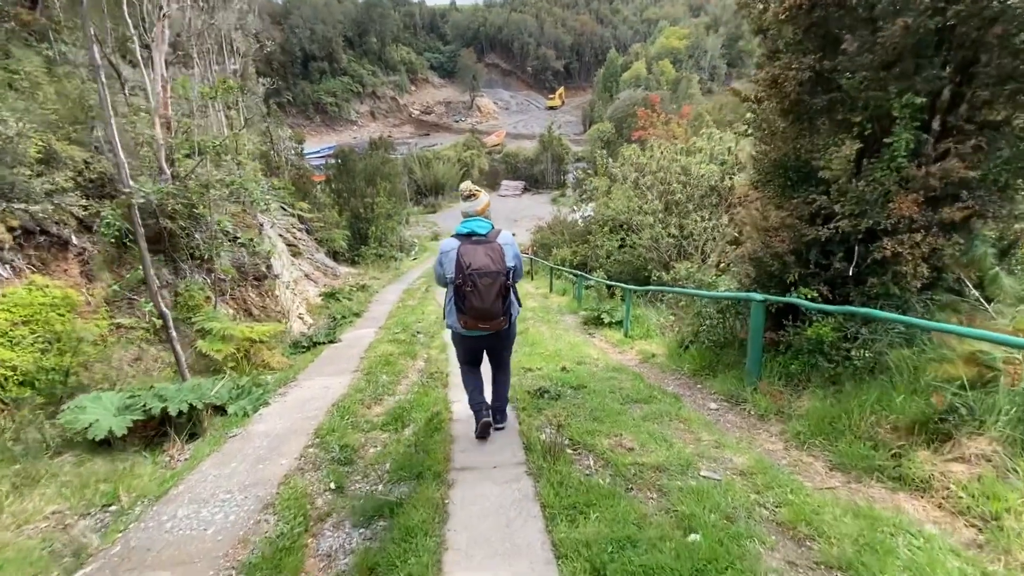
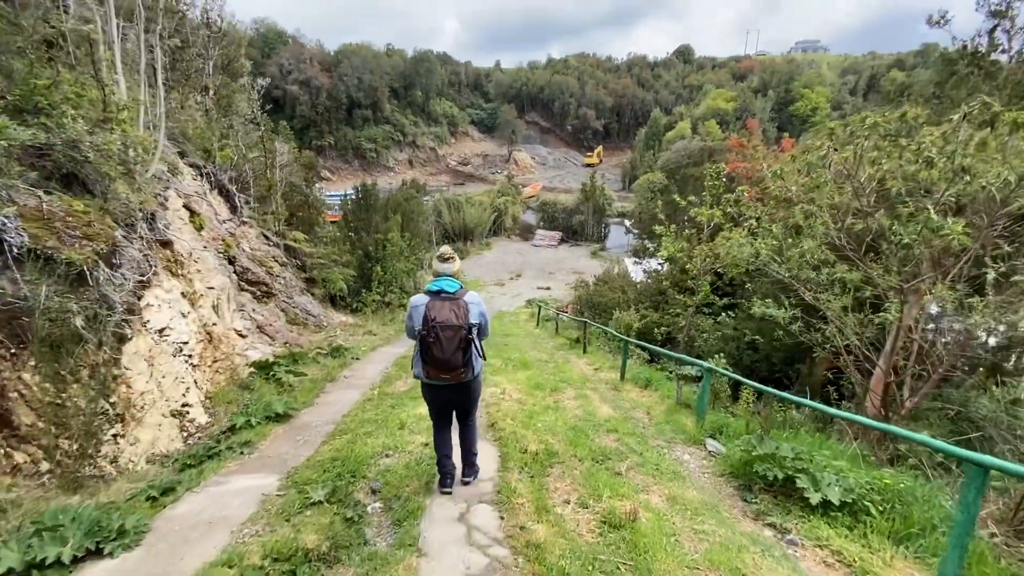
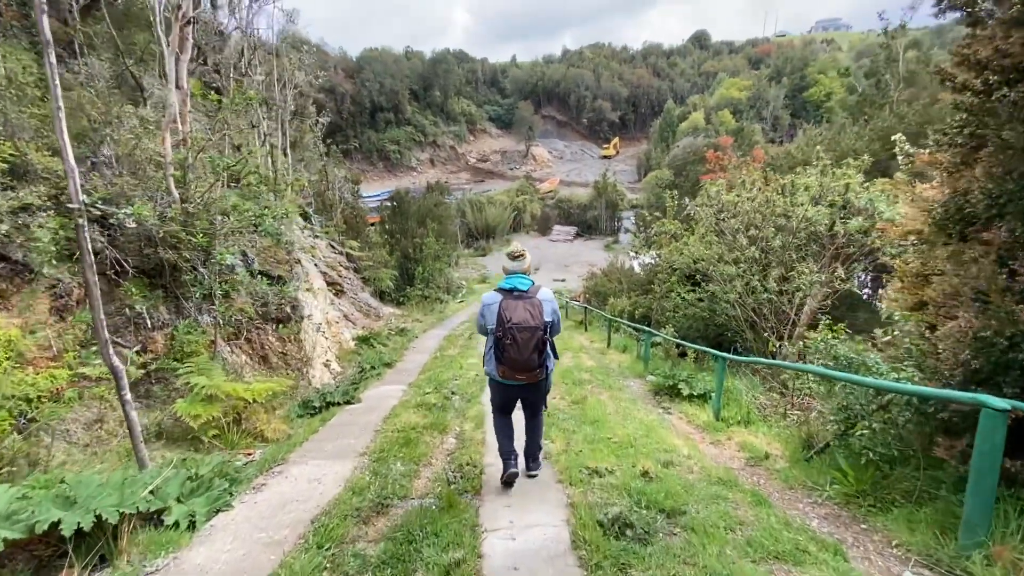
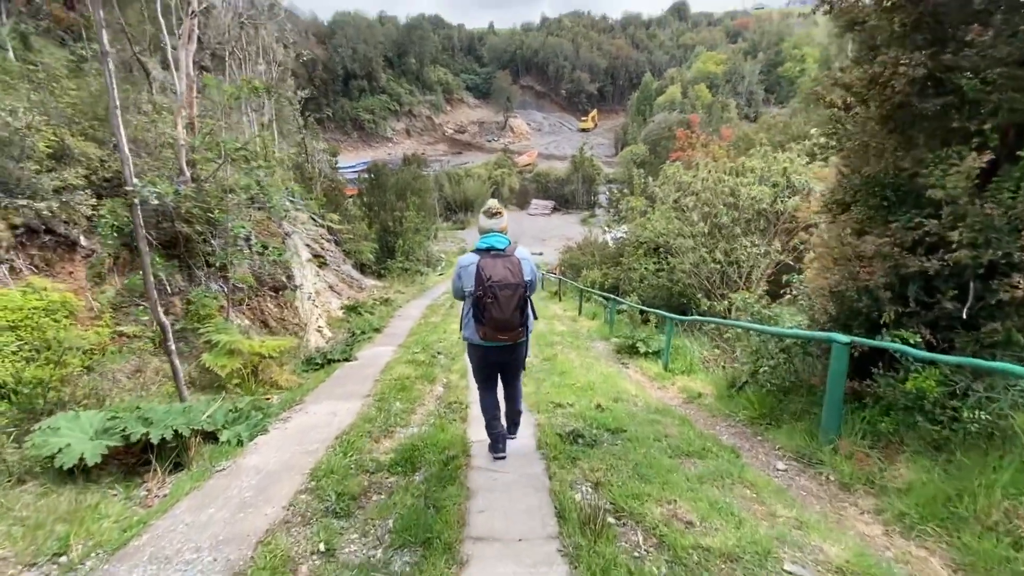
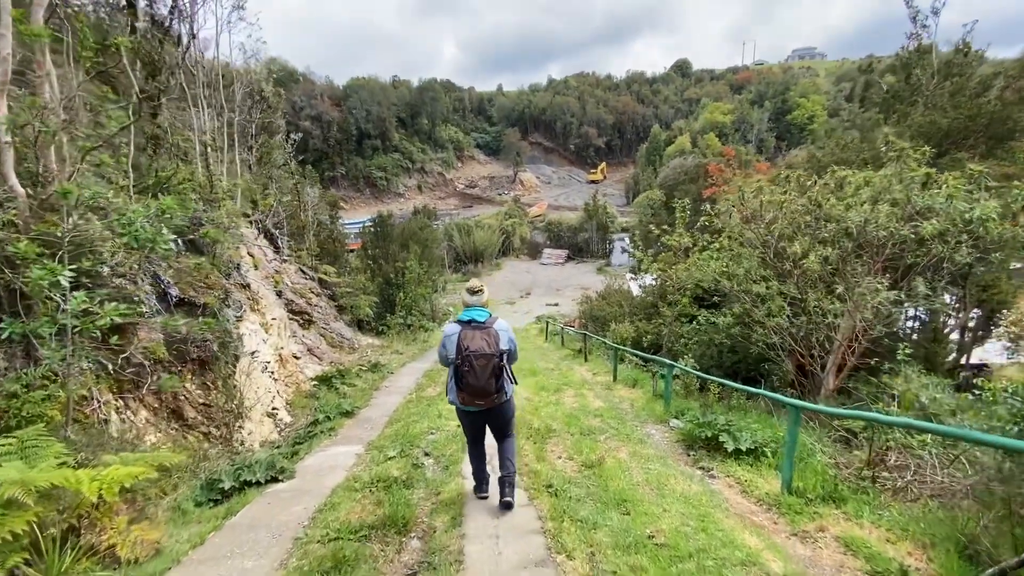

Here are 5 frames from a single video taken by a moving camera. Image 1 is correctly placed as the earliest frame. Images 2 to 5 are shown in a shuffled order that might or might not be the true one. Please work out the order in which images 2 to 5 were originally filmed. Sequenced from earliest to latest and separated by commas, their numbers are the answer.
4, 3, 5, 2
